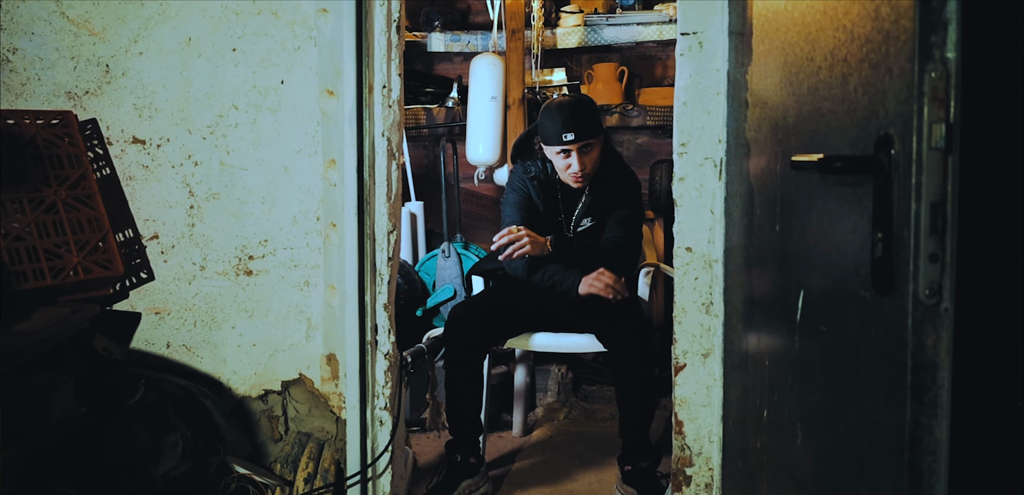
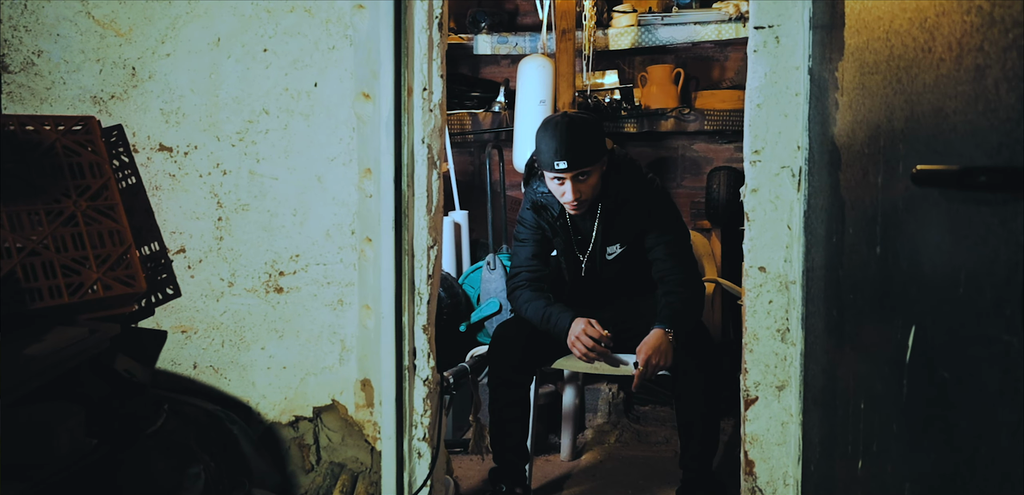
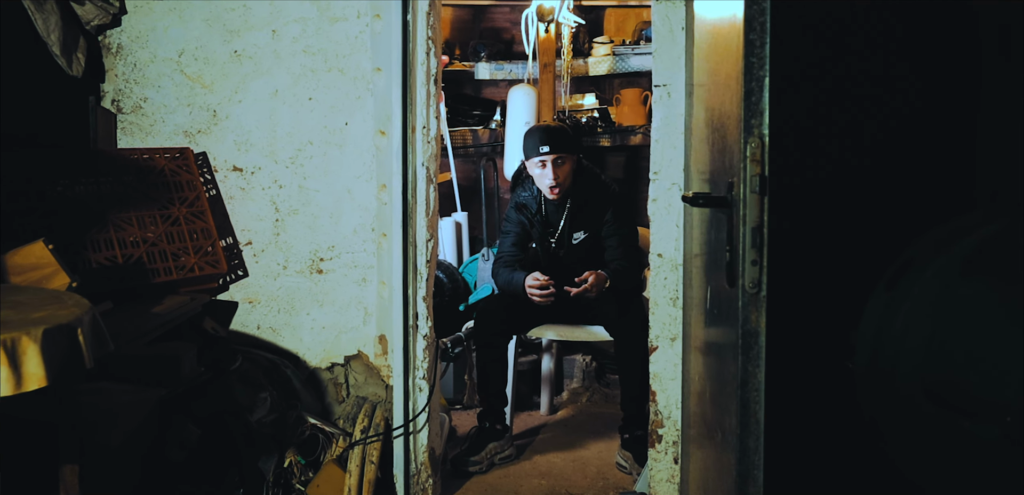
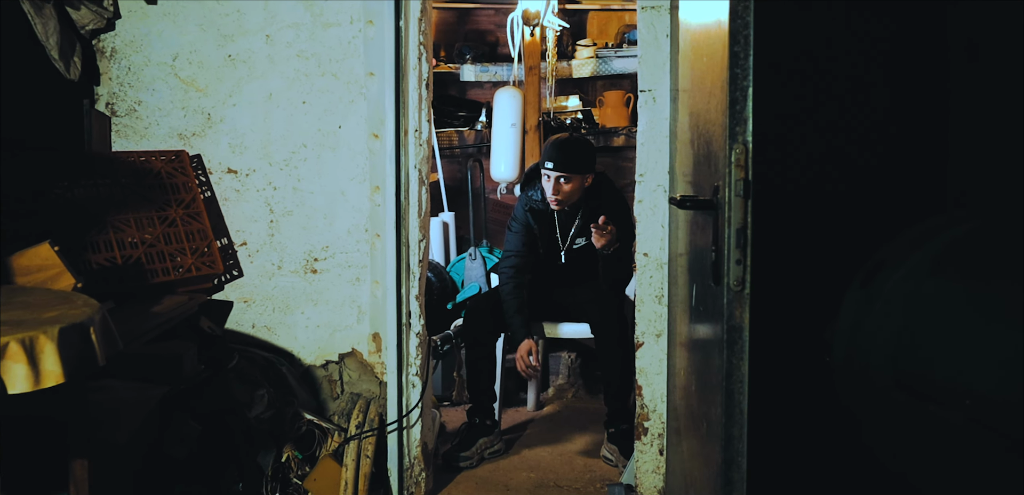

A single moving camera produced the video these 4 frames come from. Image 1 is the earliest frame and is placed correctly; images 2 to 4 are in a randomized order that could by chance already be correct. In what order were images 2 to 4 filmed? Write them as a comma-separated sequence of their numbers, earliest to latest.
4, 3, 2
